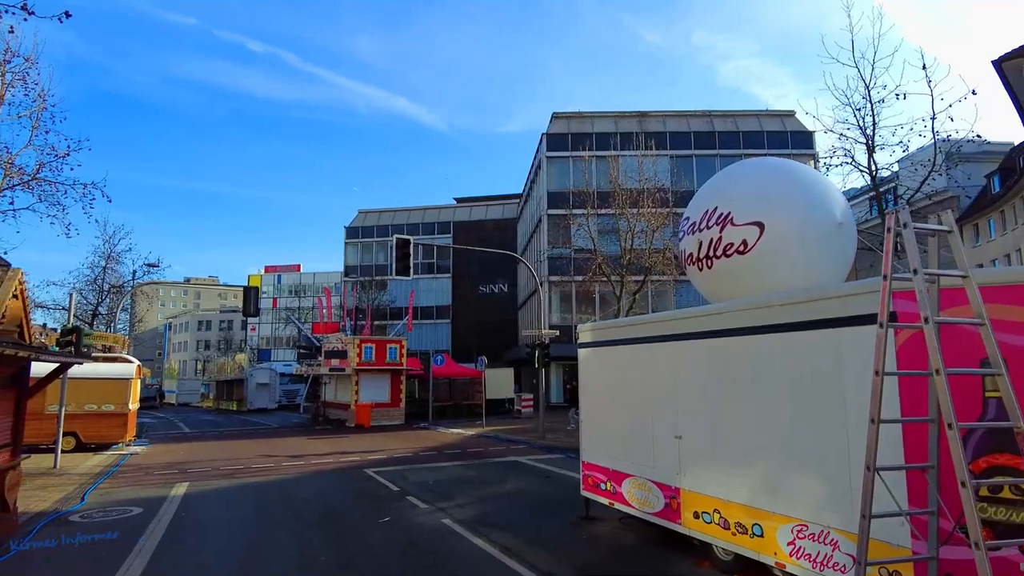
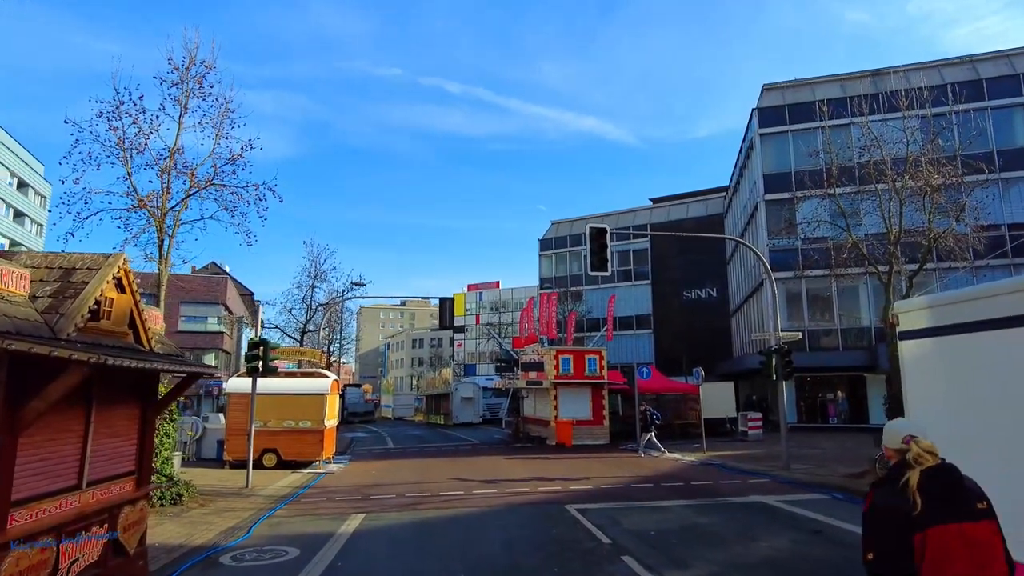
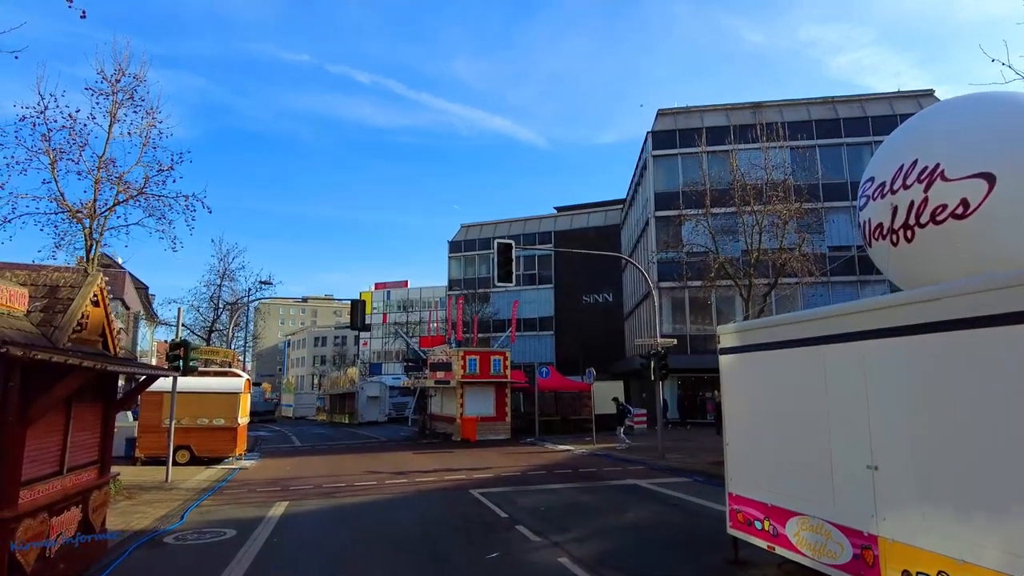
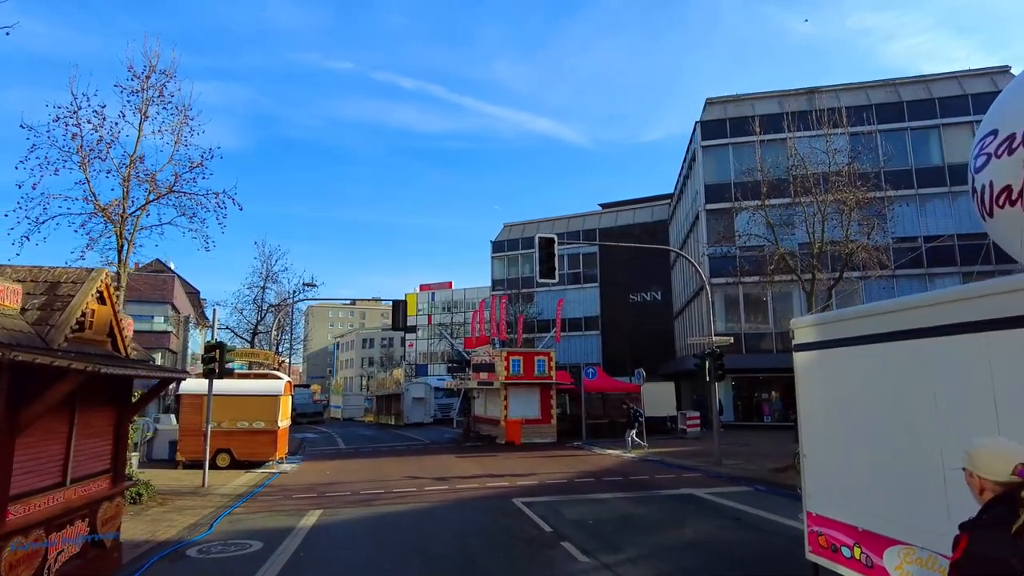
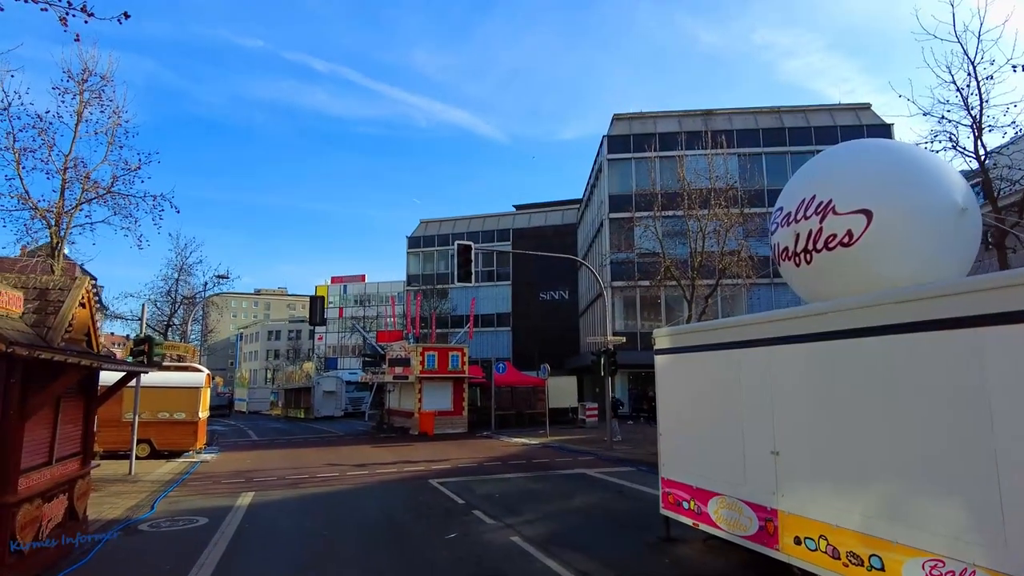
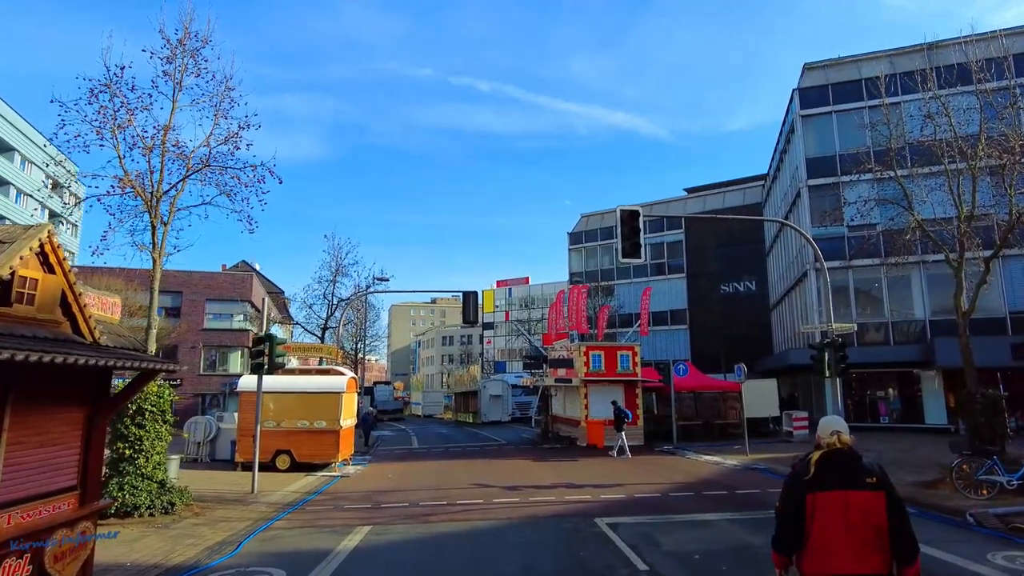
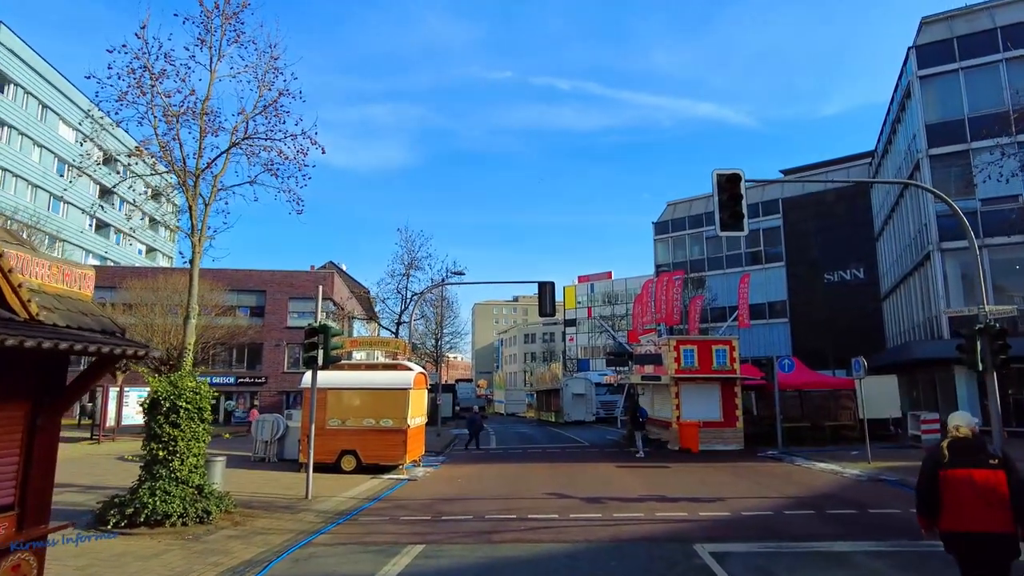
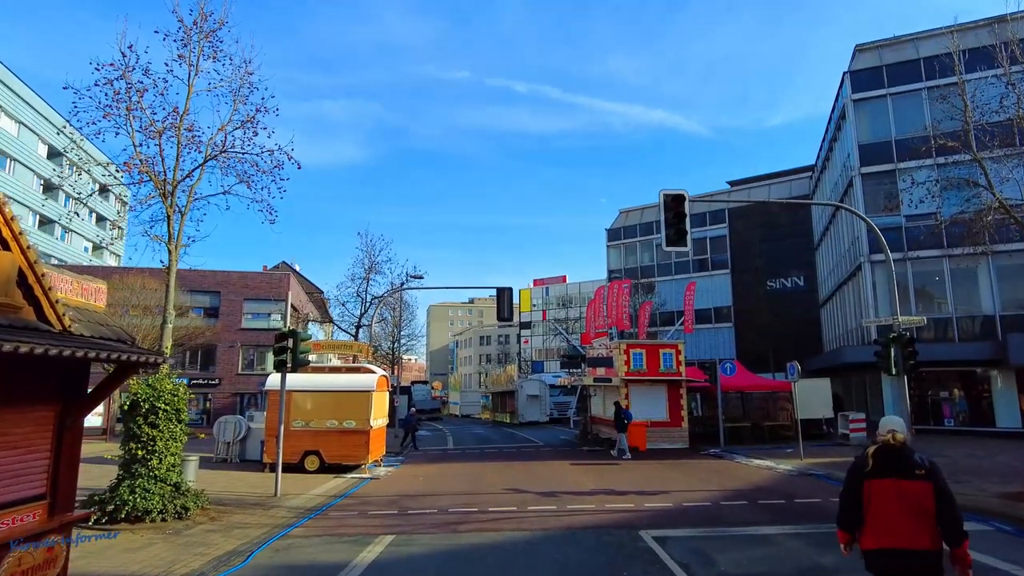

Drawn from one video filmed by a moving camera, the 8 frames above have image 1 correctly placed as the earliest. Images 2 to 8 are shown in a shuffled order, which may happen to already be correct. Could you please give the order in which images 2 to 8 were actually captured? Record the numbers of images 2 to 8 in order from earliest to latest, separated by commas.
5, 3, 4, 2, 6, 8, 7
